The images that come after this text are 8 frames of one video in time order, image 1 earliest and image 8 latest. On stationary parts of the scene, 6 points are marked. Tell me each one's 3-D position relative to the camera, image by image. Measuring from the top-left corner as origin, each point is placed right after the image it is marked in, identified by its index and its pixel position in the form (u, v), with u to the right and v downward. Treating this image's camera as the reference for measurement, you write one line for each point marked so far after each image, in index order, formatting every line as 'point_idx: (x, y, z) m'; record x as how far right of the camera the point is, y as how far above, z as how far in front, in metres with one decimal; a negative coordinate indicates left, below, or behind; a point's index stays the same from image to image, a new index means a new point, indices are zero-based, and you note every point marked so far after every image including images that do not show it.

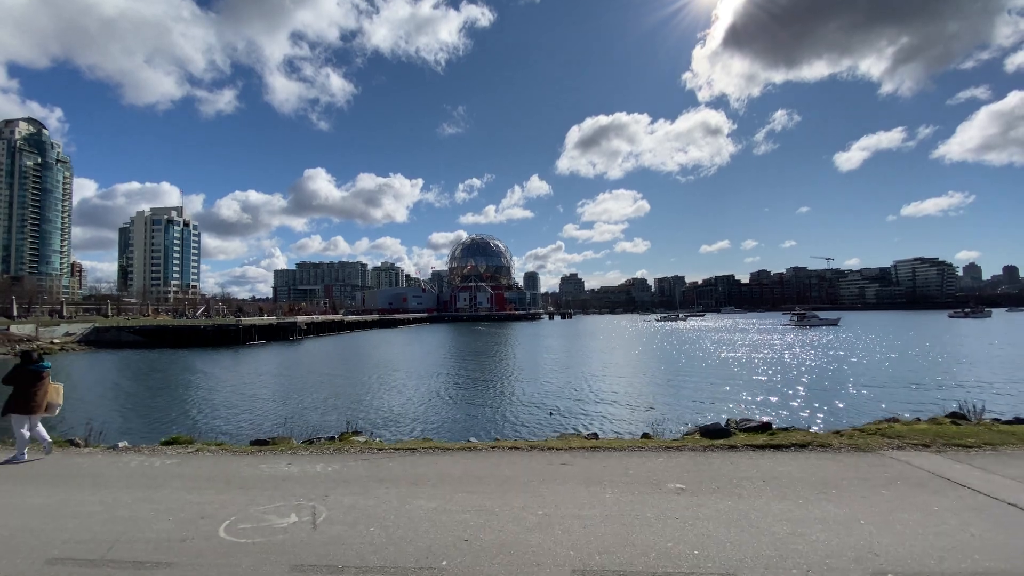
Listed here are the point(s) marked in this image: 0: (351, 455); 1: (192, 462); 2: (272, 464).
0: (-1.2, -1.3, +3.7) m
1: (-2.3, -1.3, +3.5) m
2: (-1.7, -1.2, +3.4) m
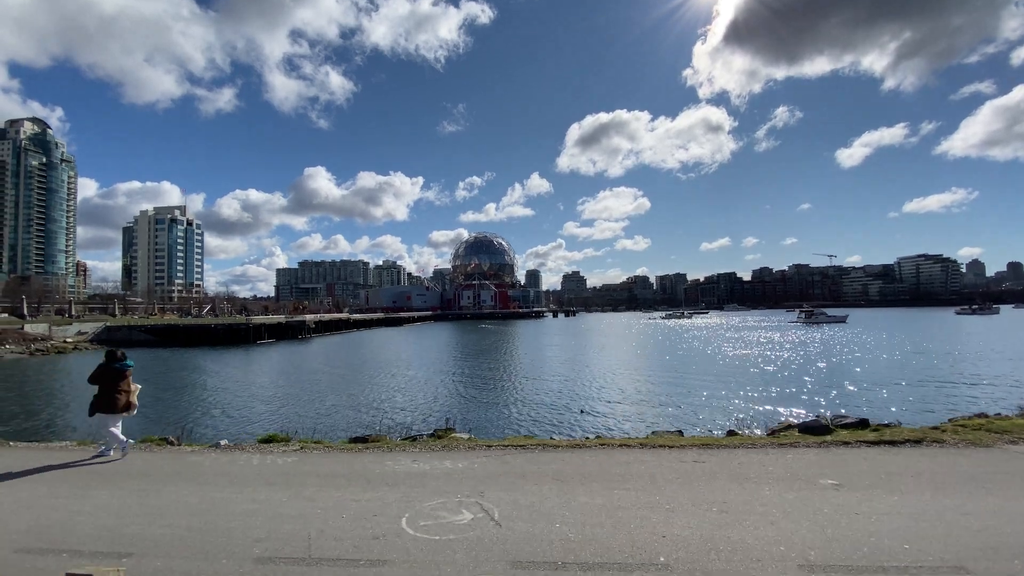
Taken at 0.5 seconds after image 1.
0: (-0.3, -1.2, +3.6) m
1: (-1.4, -1.2, +3.5) m
2: (-0.8, -1.2, +3.4) m
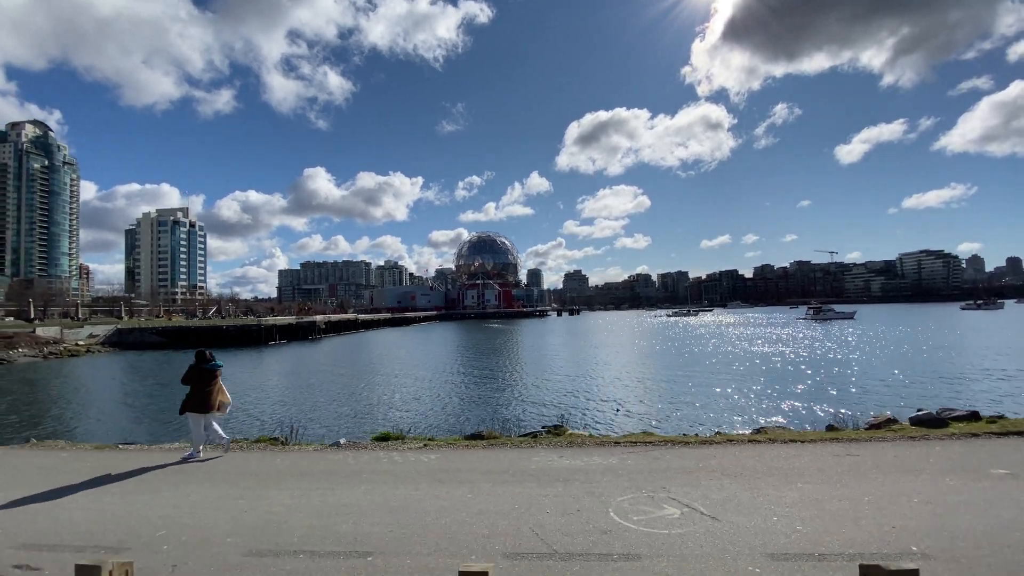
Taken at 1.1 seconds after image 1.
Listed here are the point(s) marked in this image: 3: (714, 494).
0: (+0.7, -1.2, +3.7) m
1: (-0.4, -1.2, +3.5) m
2: (+0.2, -1.2, +3.4) m
3: (+1.1, -1.1, +2.6) m
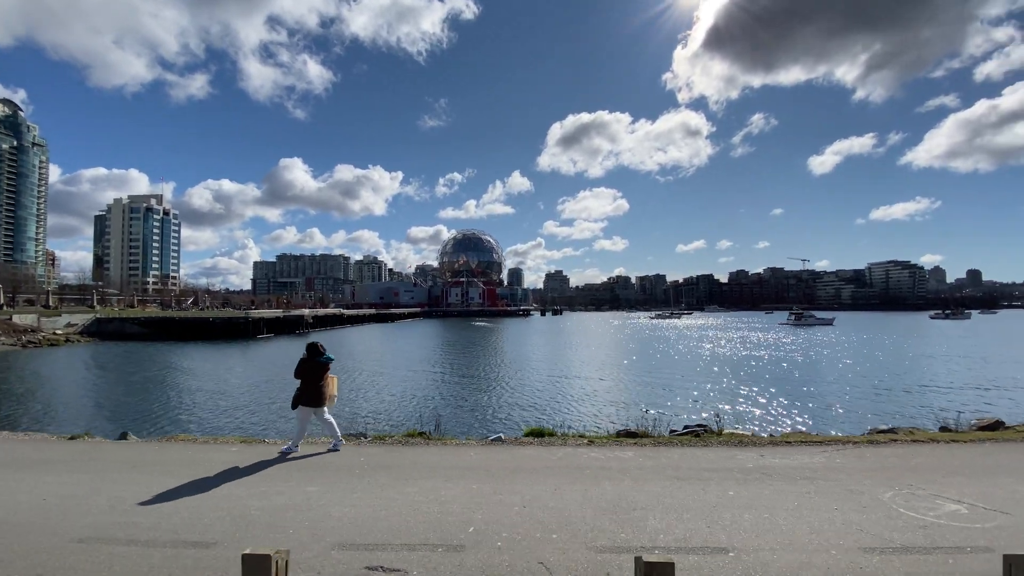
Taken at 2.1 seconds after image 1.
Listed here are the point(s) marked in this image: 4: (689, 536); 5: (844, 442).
0: (+2.1, -1.2, +3.7) m
1: (+1.0, -1.2, +3.5) m
2: (+1.7, -1.2, +3.4) m
3: (+2.5, -1.1, +2.7) m
4: (+0.7, -1.1, +2.1) m
5: (+2.7, -1.2, +3.9) m
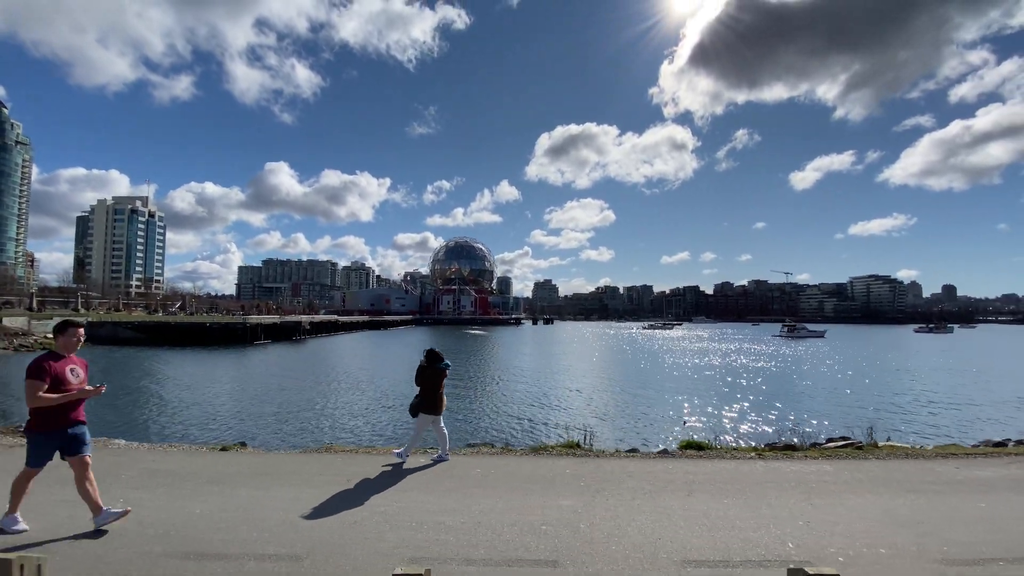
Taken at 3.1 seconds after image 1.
0: (+3.5, -1.3, +3.7) m
1: (+2.4, -1.3, +3.5) m
2: (+3.1, -1.3, +3.4) m
3: (+4.0, -1.2, +2.7) m
4: (+2.2, -1.2, +2.1) m
5: (+4.1, -1.4, +3.9) m
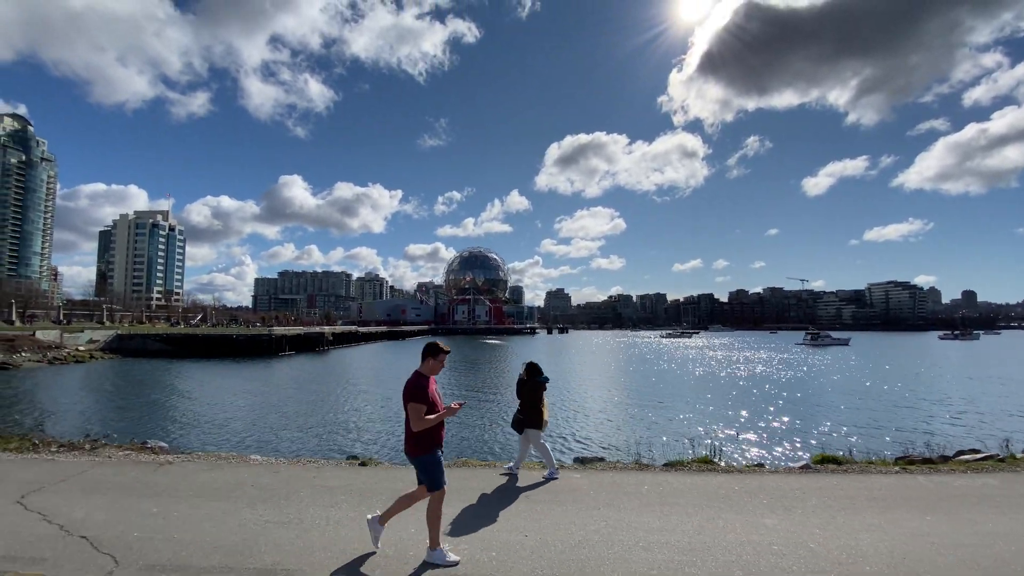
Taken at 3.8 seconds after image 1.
0: (+4.6, -1.4, +3.6) m
1: (+3.5, -1.4, +3.4) m
2: (+4.2, -1.4, +3.3) m
3: (+5.1, -1.3, +2.6) m
4: (+3.2, -1.2, +2.0) m
5: (+5.2, -1.4, +3.8) m
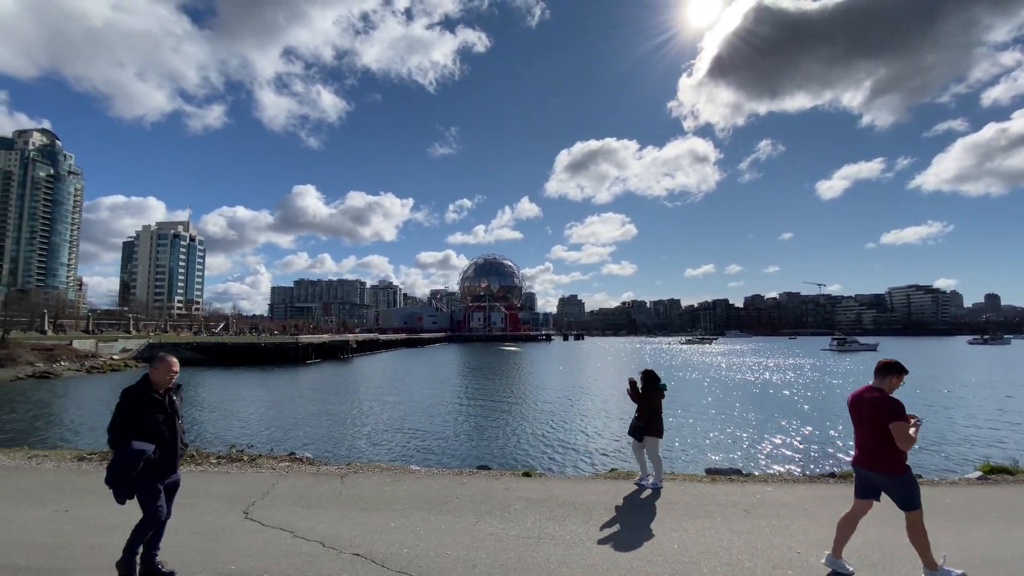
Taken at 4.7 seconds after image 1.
0: (+5.9, -1.4, +3.4) m
1: (+4.8, -1.4, +3.2) m
2: (+5.5, -1.4, +3.2) m
3: (+6.4, -1.3, +2.4) m
4: (+4.5, -1.2, +1.9) m
5: (+6.6, -1.5, +3.6) m
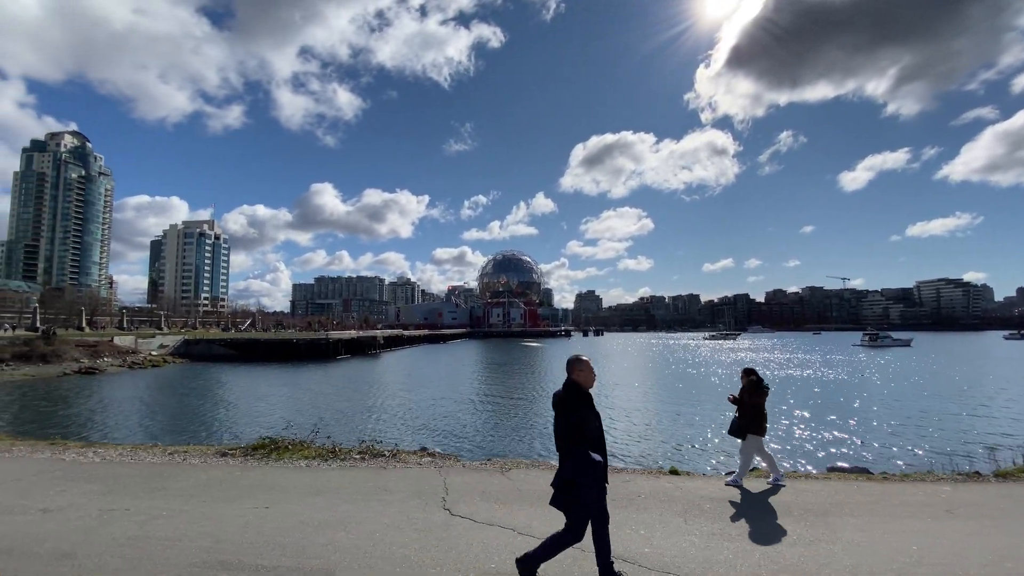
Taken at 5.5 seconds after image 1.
0: (+7.1, -1.4, +3.2) m
1: (+6.0, -1.3, +3.0) m
2: (+6.7, -1.3, +3.0) m
3: (+7.5, -1.2, +2.2) m
4: (+5.7, -1.2, +1.7) m
5: (+7.7, -1.4, +3.4) m
